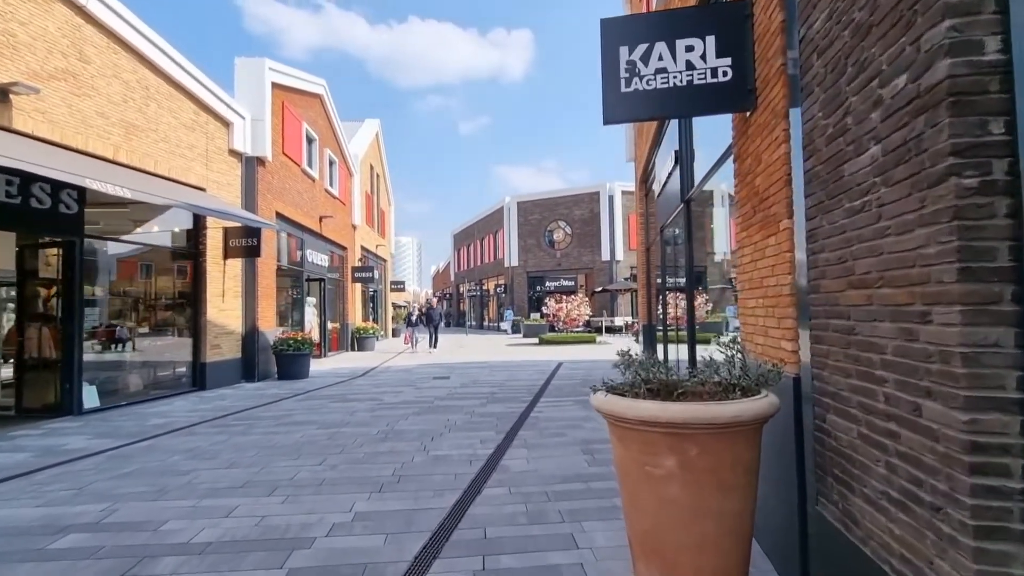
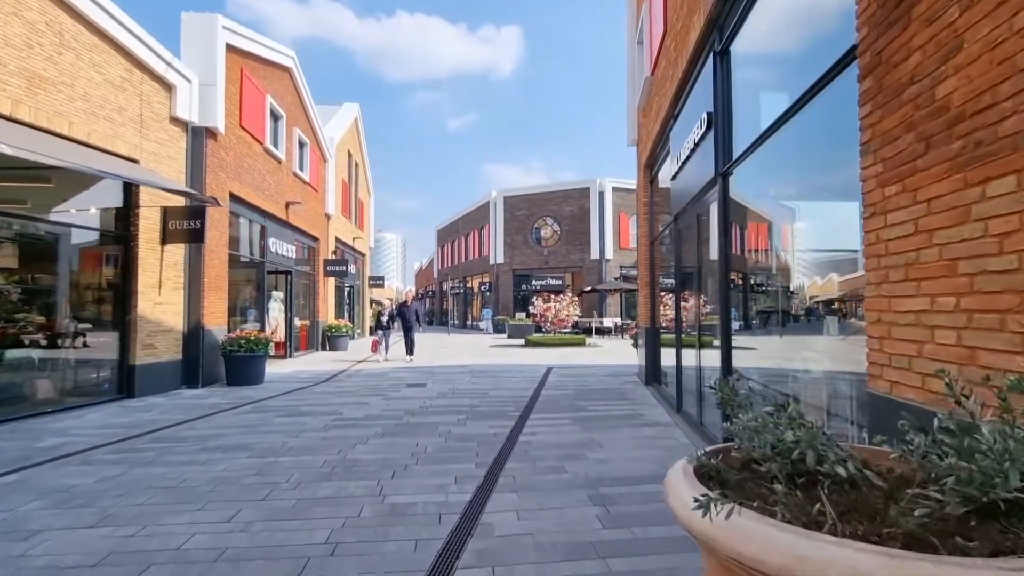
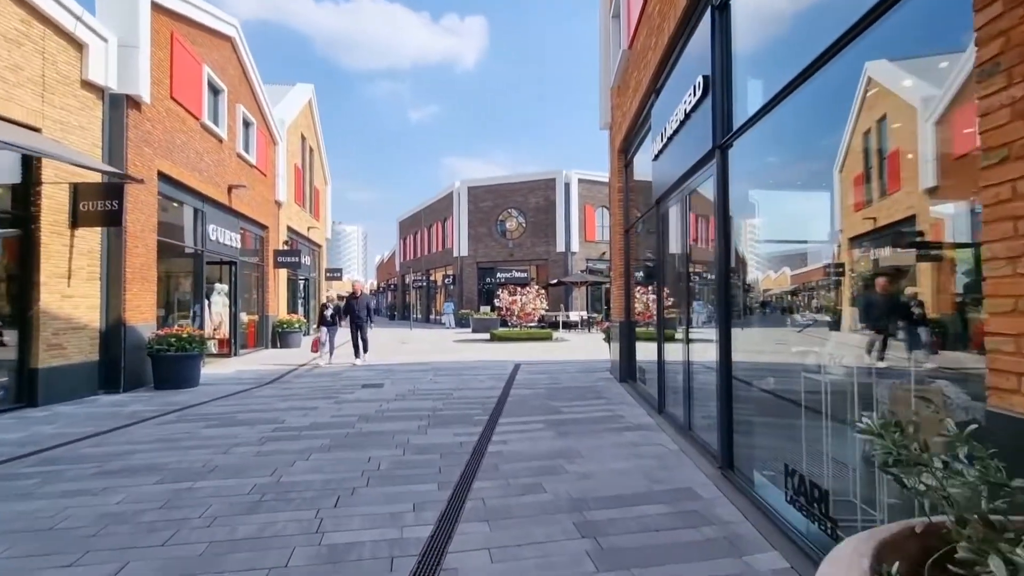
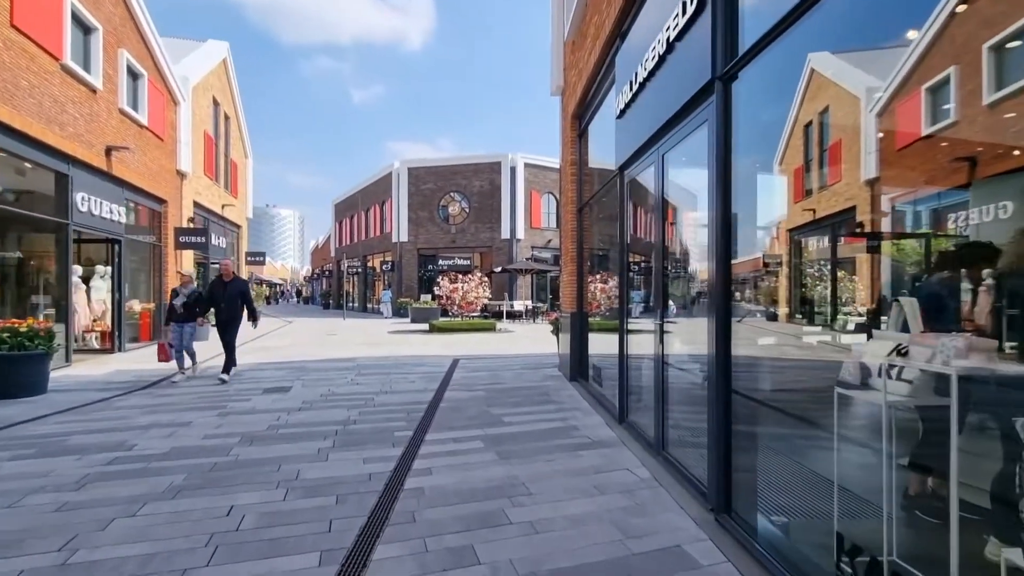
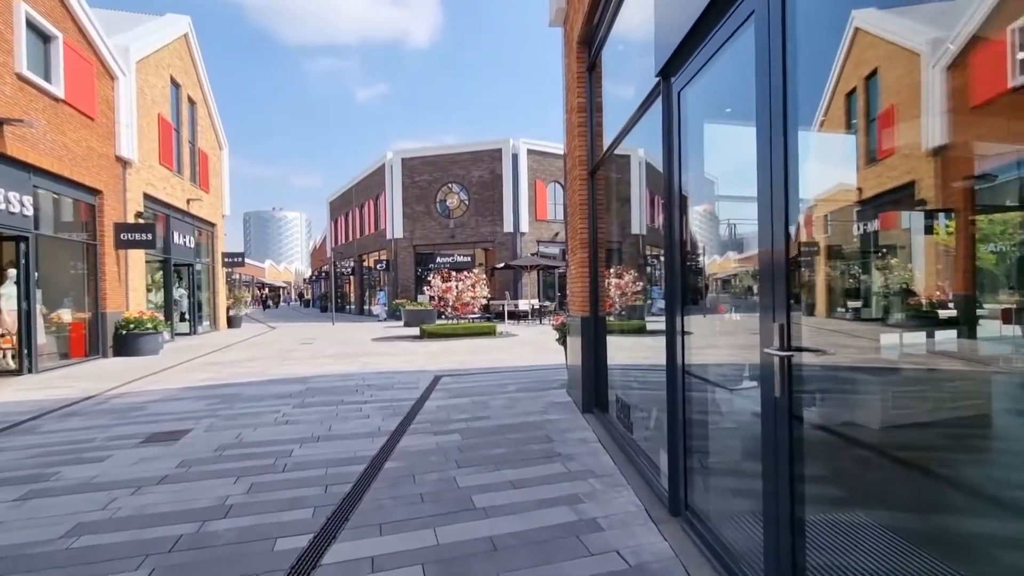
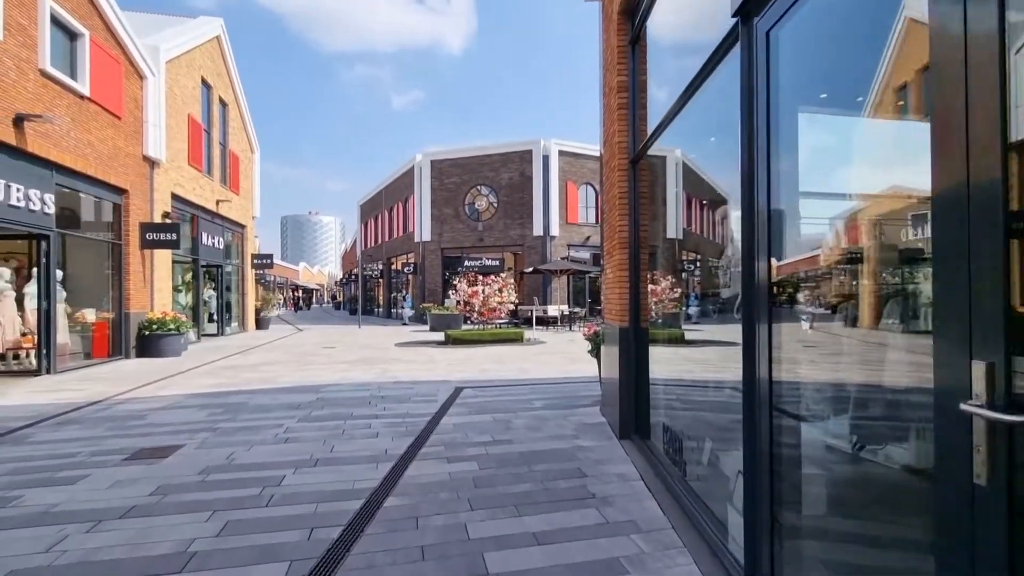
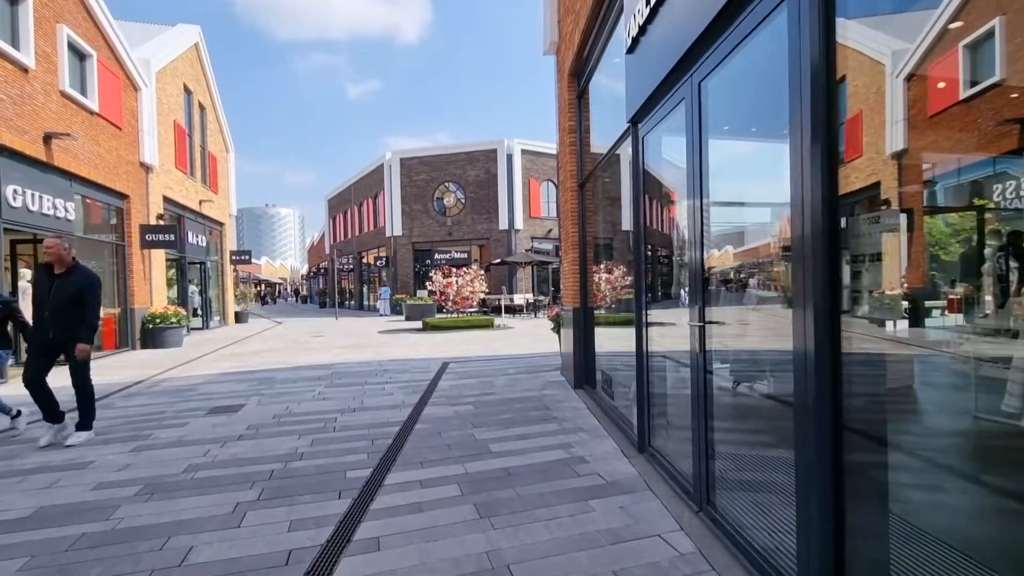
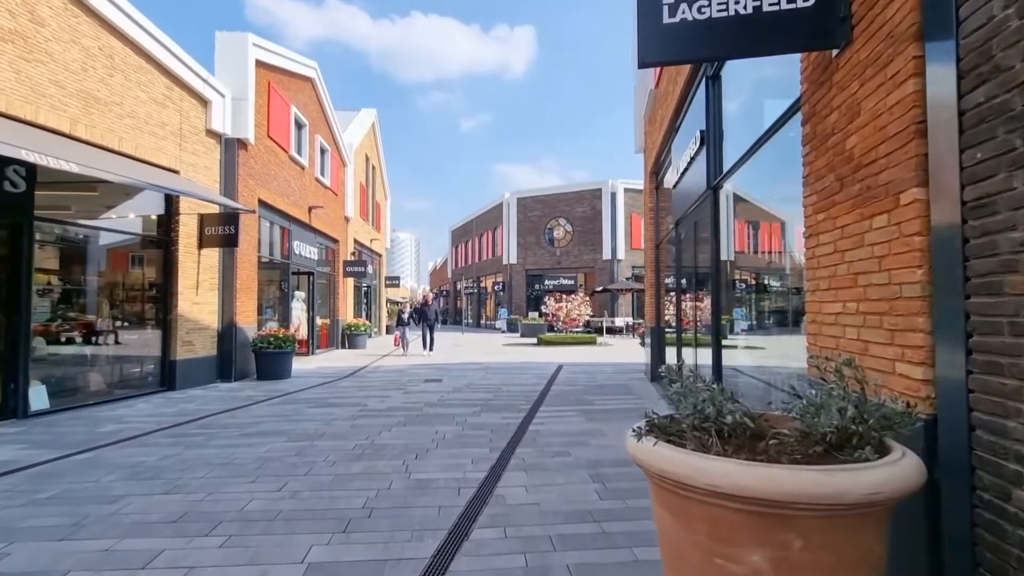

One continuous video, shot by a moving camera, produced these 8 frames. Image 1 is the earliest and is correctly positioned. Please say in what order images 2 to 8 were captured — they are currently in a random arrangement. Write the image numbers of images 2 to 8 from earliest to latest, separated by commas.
8, 2, 3, 4, 7, 5, 6
